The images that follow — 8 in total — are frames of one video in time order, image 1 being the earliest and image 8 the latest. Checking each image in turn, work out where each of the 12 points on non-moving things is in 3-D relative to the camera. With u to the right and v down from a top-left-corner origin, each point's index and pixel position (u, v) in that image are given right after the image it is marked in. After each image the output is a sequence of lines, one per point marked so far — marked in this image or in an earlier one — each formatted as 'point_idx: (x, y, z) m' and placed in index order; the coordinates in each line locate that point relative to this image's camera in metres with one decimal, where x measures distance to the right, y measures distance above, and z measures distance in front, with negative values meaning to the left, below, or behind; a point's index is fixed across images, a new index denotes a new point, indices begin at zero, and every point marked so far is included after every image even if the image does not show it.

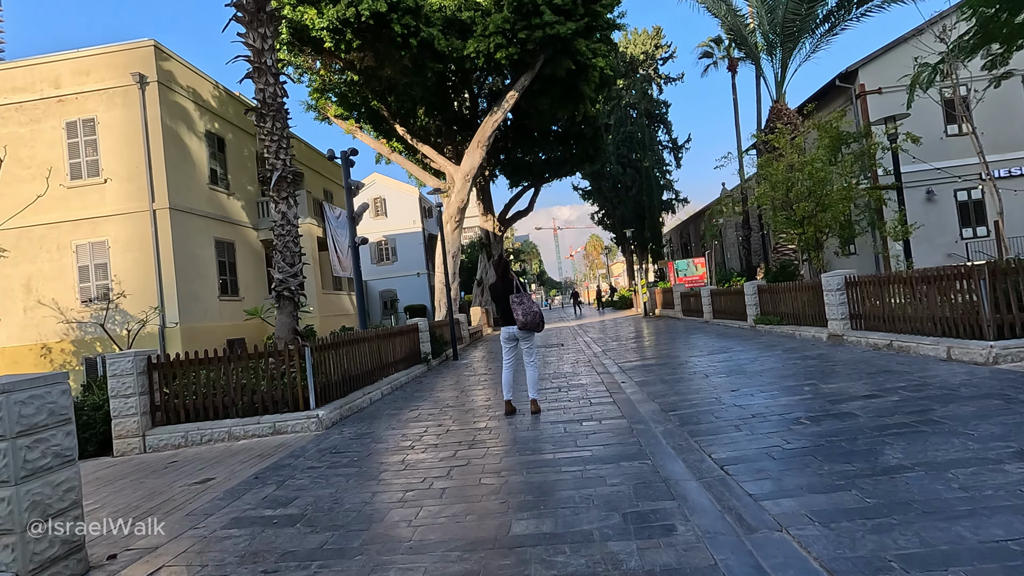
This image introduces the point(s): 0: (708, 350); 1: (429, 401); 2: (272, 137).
0: (+4.3, -1.4, +11.8) m
1: (-1.5, -2.0, +9.6) m
2: (-4.3, +2.7, +9.5) m
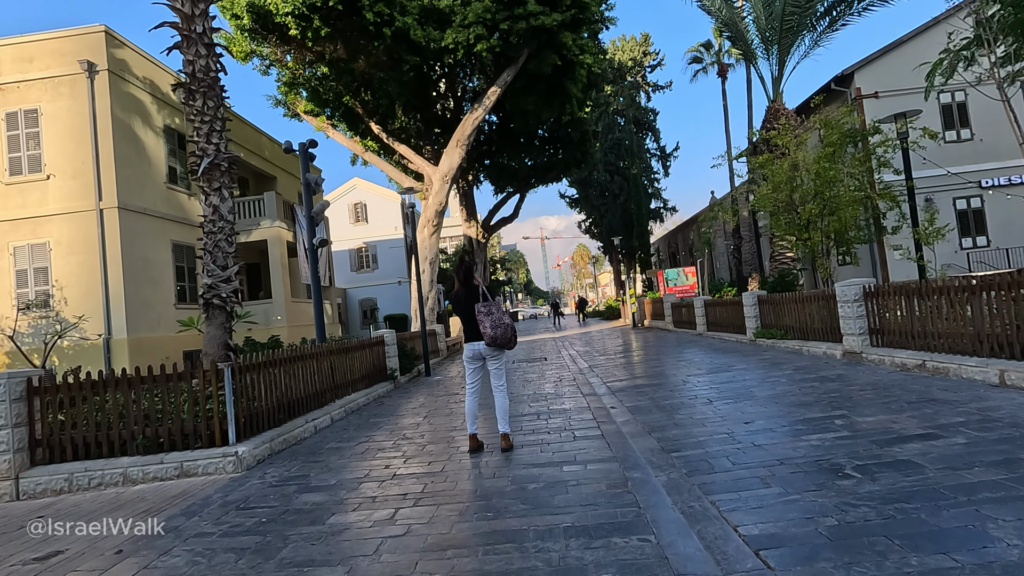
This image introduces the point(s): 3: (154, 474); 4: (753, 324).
0: (+3.9, -1.6, +10.5) m
1: (-2.0, -2.1, +8.2) m
2: (-4.7, +2.6, +8.1) m
3: (-4.0, -2.1, +6.0) m
4: (+6.1, -0.9, +13.4) m
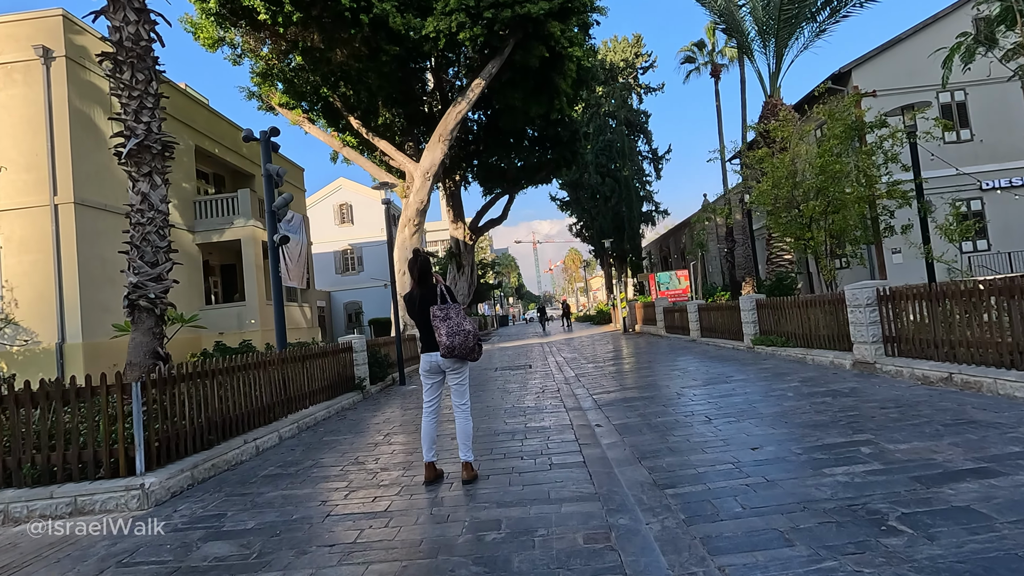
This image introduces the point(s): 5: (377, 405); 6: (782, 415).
0: (+3.4, -1.6, +9.6) m
1: (-2.3, -2.1, +7.2) m
2: (-5.0, +2.6, +7.0) m
3: (-4.3, -2.1, +4.9) m
4: (+5.6, -1.0, +12.5) m
5: (-2.6, -2.3, +10.4) m
6: (+3.2, -1.5, +6.2) m
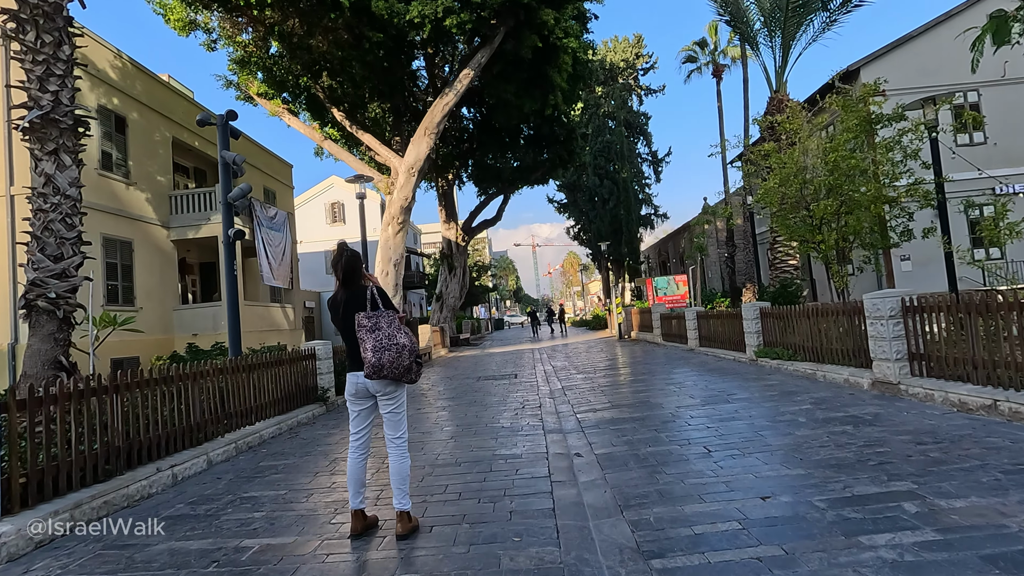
0: (+3.0, -1.7, +8.6) m
1: (-2.7, -2.2, +6.2) m
2: (-5.4, +2.6, +6.0) m
3: (-4.7, -2.0, +3.9) m
4: (+5.2, -1.1, +11.5) m
5: (-3.0, -2.3, +9.4) m
6: (+2.8, -1.6, +5.2) m
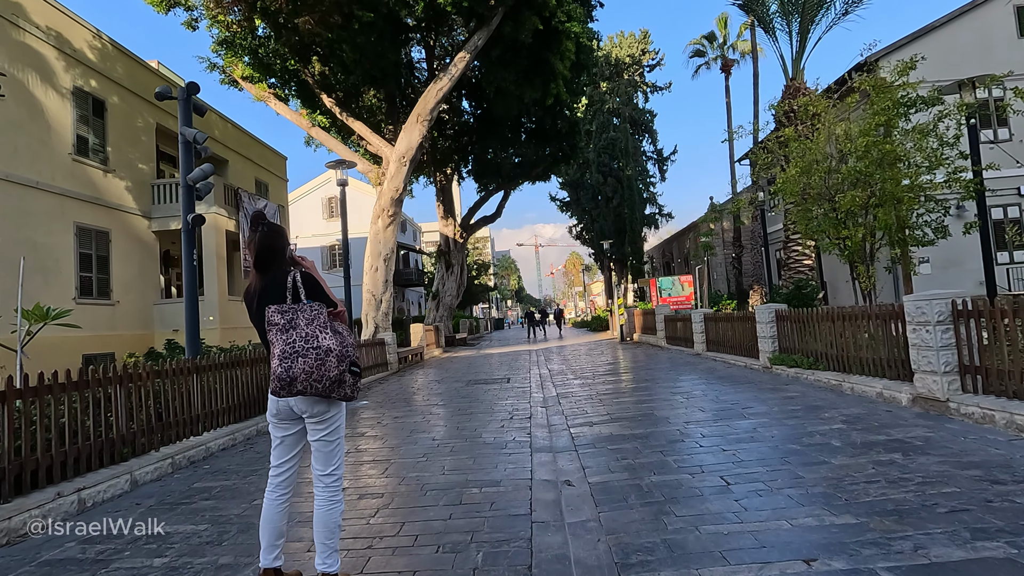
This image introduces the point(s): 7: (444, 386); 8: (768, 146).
0: (+2.8, -1.7, +7.6) m
1: (-3.0, -2.1, +5.2) m
2: (-5.5, +2.7, +5.0) m
3: (-5.0, -1.9, +2.9) m
4: (+5.1, -1.2, +10.5) m
5: (-3.2, -2.2, +8.4) m
6: (+2.5, -1.5, +4.2) m
7: (-1.7, -2.4, +13.2) m
8: (+5.5, +3.1, +11.5) m
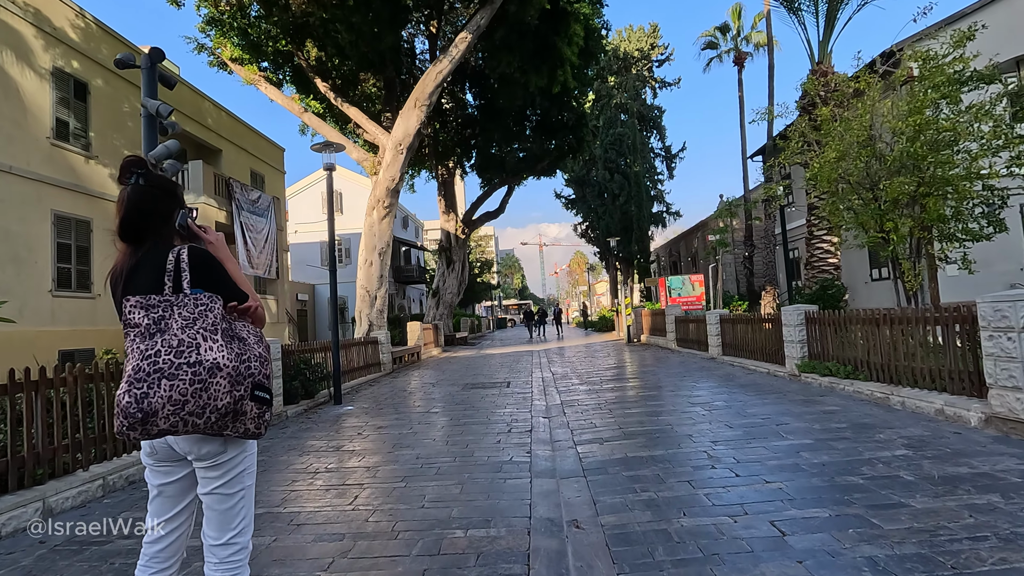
0: (+2.8, -1.7, +6.6) m
1: (-3.0, -2.0, +4.2) m
2: (-5.5, +2.9, +4.1) m
3: (-5.0, -1.8, +1.9) m
4: (+5.1, -1.1, +9.5) m
5: (-3.3, -2.1, +7.4) m
6: (+2.5, -1.5, +3.2) m
7: (-1.7, -2.3, +12.2) m
8: (+5.6, +3.1, +10.5) m
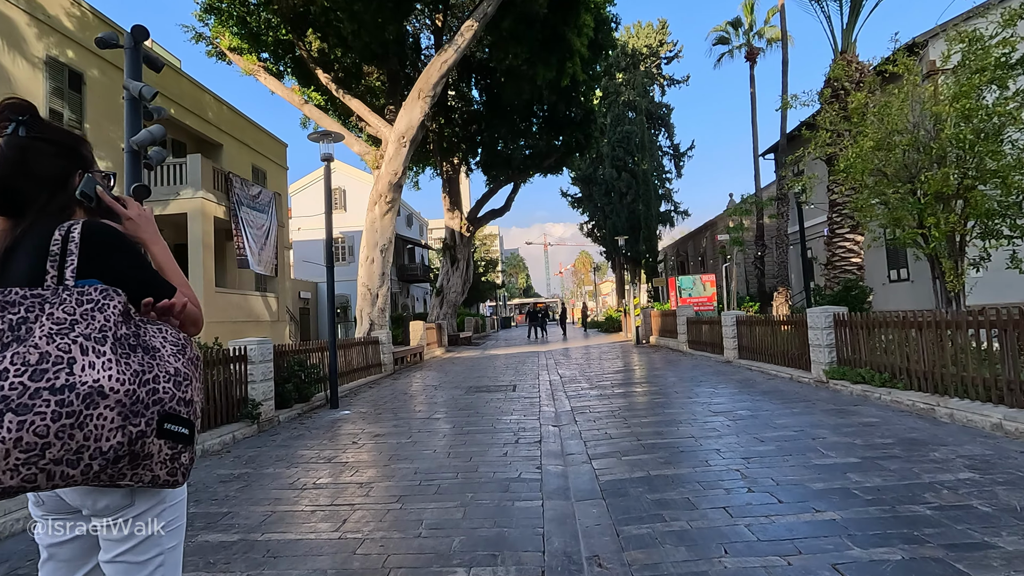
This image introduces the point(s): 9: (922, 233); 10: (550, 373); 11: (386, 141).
0: (+2.9, -1.7, +6.0) m
1: (-2.9, -1.9, +3.6) m
2: (-5.4, +2.9, +3.5) m
3: (-5.0, -1.7, +1.4) m
4: (+5.2, -1.1, +8.8) m
5: (-3.2, -2.1, +6.9) m
6: (+2.6, -1.5, +2.6) m
7: (-1.5, -2.3, +11.6) m
8: (+5.7, +3.1, +9.9) m
9: (+6.1, +0.8, +8.0) m
10: (+1.0, -2.3, +14.5) m
11: (-3.7, +4.3, +15.8) m
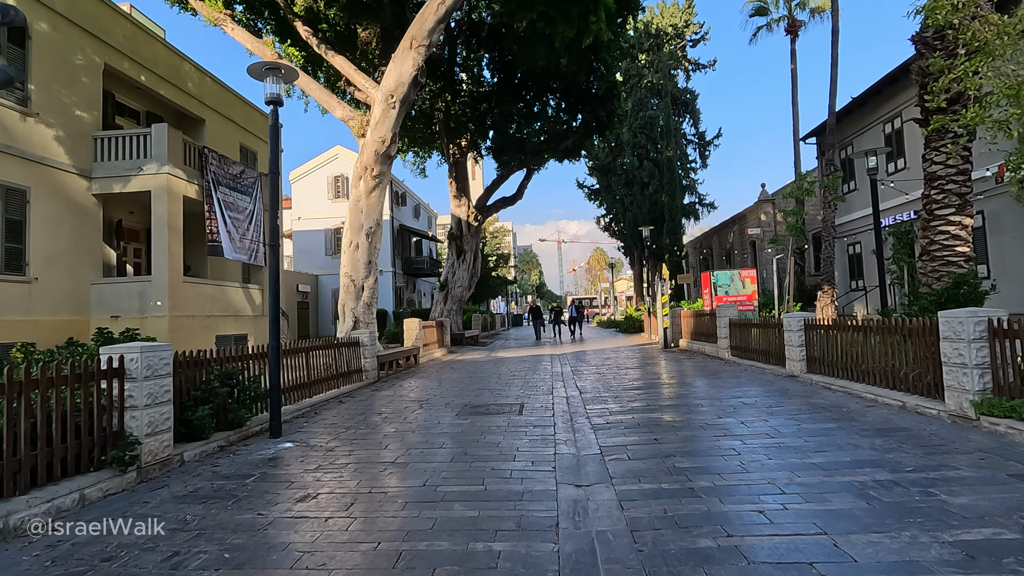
0: (+2.9, -1.6, +3.3) m
1: (-3.0, -1.8, +1.1) m
2: (-5.4, +3.1, +1.0) m
3: (-5.1, -1.6, -1.1) m
4: (+5.2, -1.1, +6.1) m
5: (-3.2, -1.9, +4.3) m
6: (+2.5, -1.4, -0.1) m
7: (-1.4, -2.1, +9.1) m
8: (+5.9, +3.1, +7.1) m
9: (+6.2, +0.9, +5.3) m
10: (+1.2, -2.1, +11.8) m
11: (-3.4, +4.5, +13.3) m
